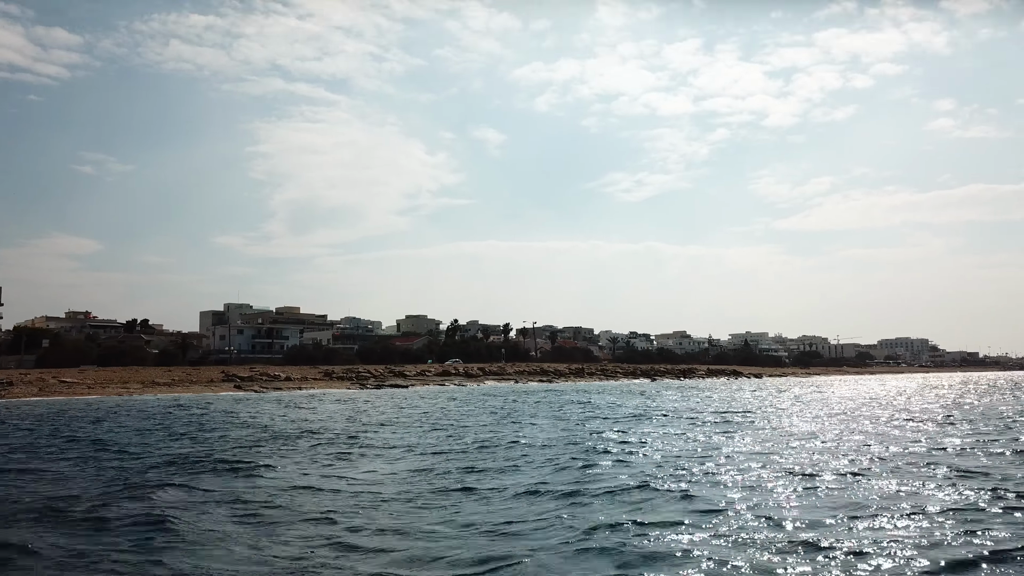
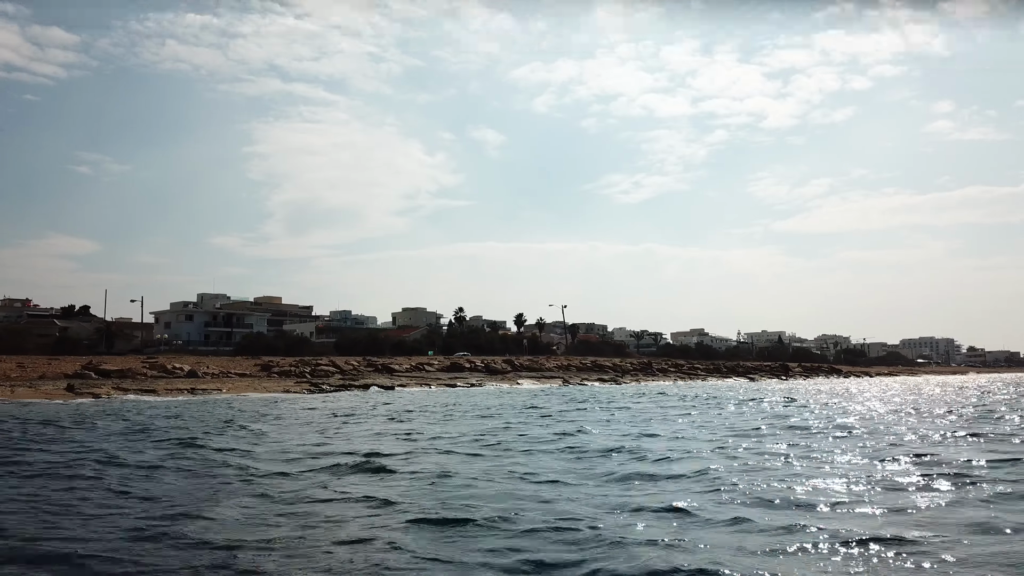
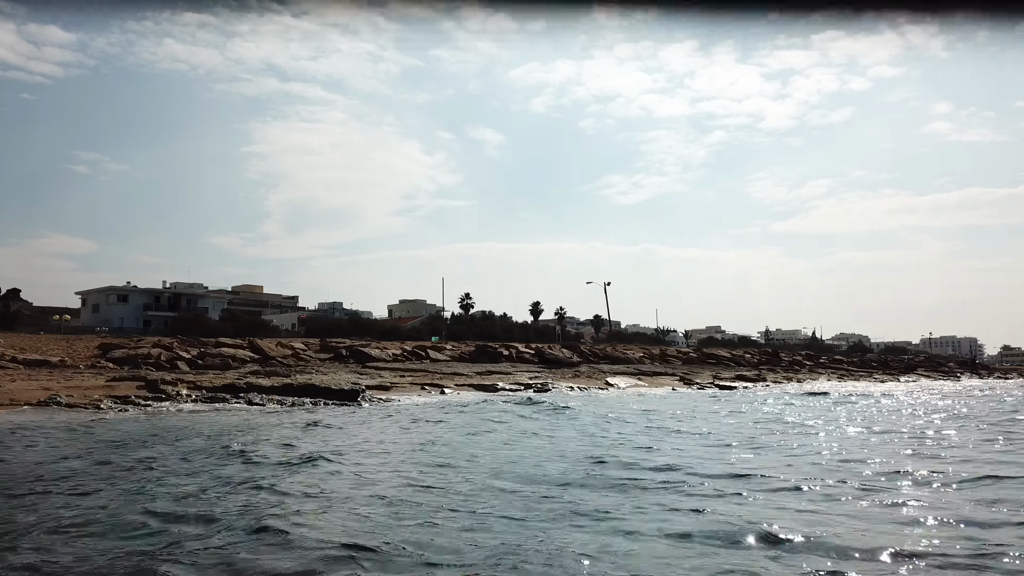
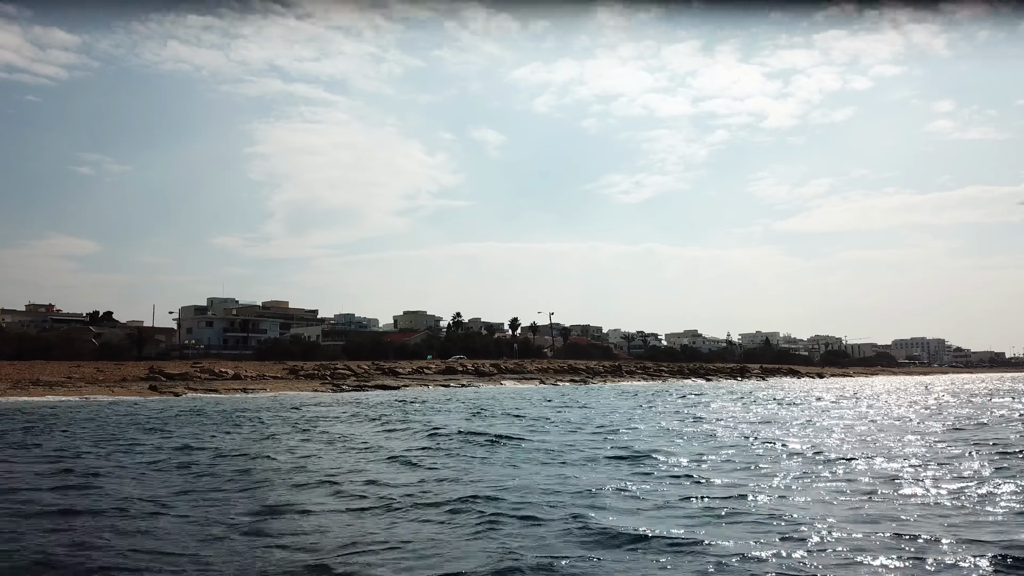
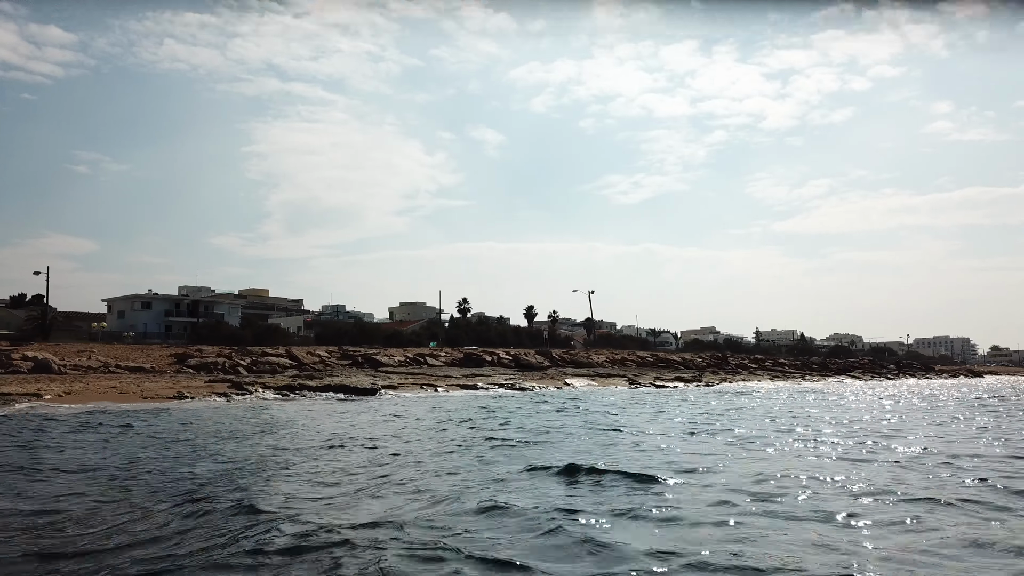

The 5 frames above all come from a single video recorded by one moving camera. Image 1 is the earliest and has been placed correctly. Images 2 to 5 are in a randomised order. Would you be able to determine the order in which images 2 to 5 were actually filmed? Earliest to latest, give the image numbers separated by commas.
4, 2, 5, 3
